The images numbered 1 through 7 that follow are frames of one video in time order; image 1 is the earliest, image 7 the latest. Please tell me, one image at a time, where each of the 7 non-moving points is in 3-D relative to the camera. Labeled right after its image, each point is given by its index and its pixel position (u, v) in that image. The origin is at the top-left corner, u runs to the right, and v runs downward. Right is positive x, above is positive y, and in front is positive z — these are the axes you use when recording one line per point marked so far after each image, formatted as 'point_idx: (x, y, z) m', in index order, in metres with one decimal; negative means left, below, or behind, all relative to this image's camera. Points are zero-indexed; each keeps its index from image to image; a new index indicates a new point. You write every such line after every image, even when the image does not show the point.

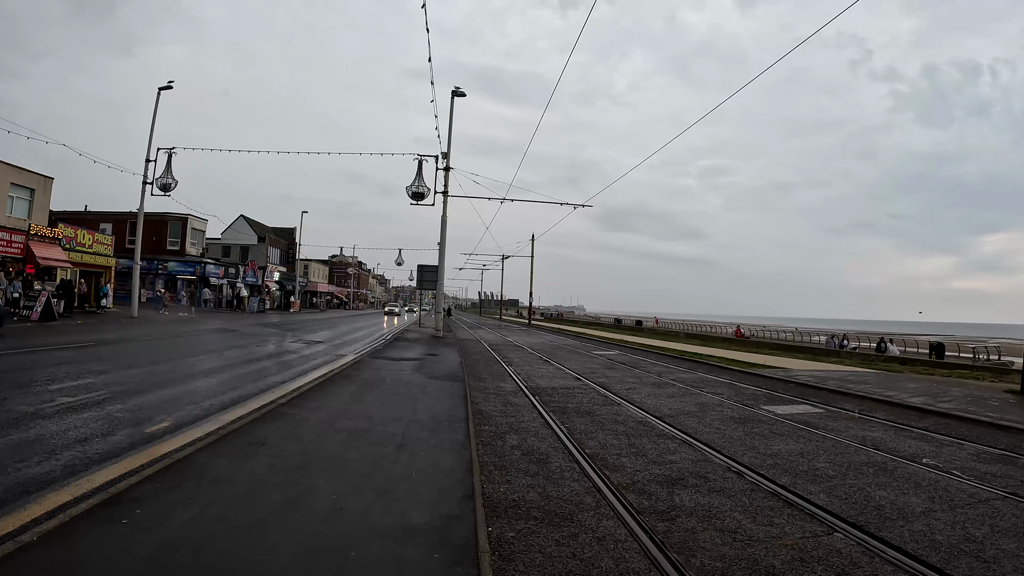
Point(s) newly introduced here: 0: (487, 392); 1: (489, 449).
0: (-0.5, -1.9, +9.6) m
1: (-0.3, -1.9, +6.0) m
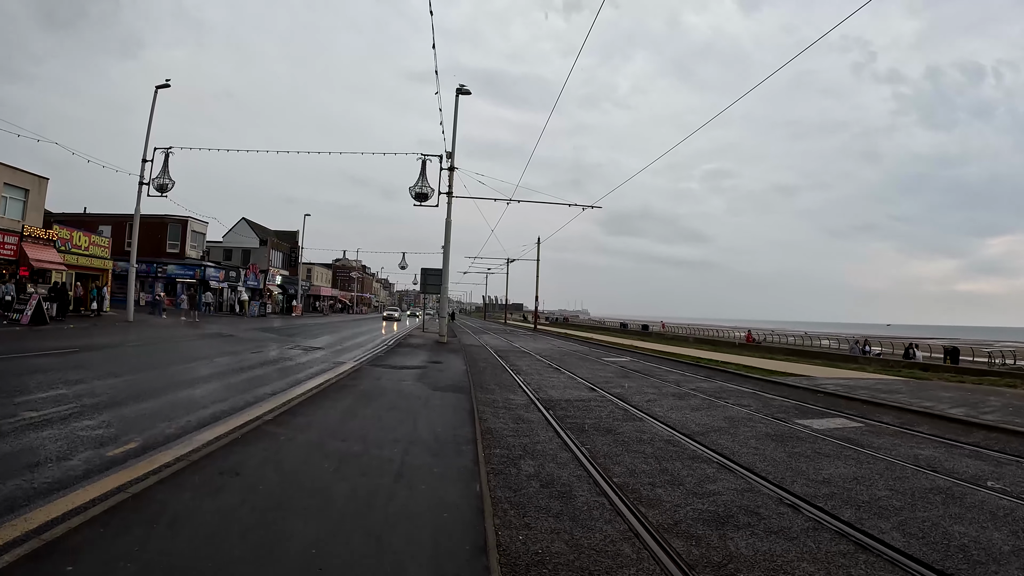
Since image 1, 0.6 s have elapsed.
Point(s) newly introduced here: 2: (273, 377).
0: (-0.3, -2.0, +8.7) m
1: (-0.1, -1.9, +5.1) m
2: (-6.0, -2.1, +13.1) m
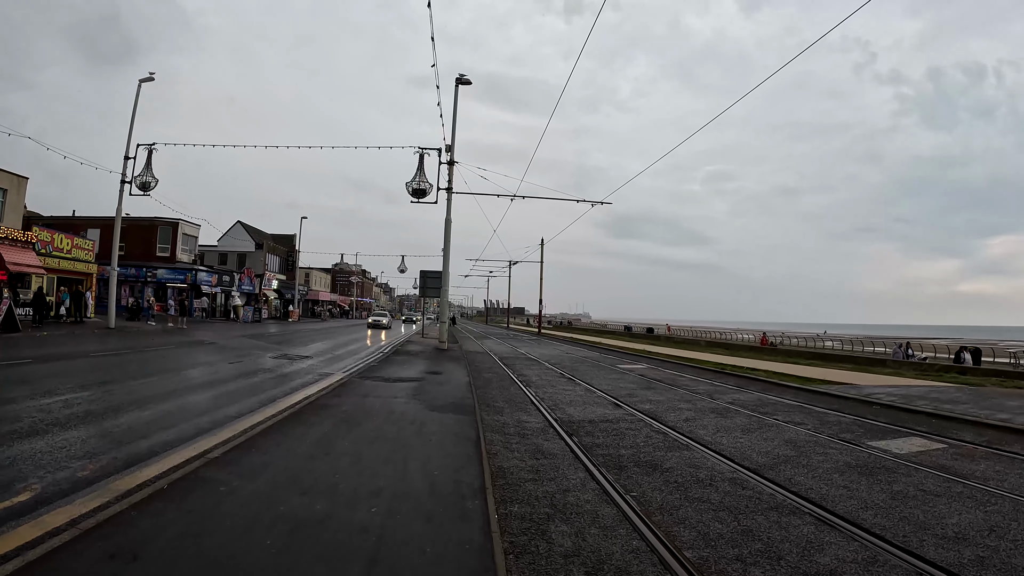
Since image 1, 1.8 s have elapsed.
0: (-0.1, -2.0, +7.0) m
1: (+0.1, -1.8, +3.4) m
2: (-5.8, -2.1, +11.4) m
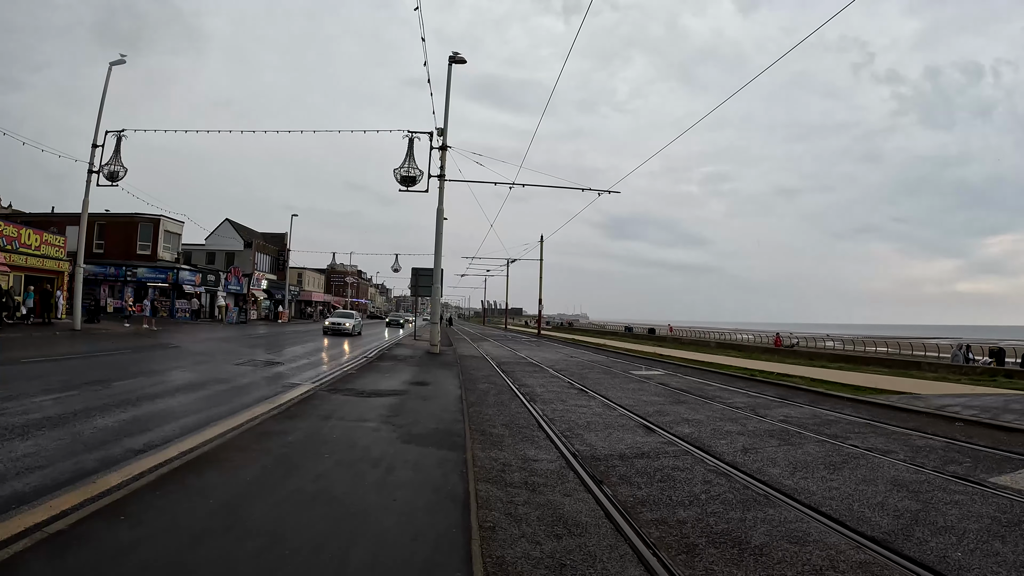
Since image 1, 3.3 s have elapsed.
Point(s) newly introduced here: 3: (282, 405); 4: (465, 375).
0: (-0.1, -1.8, +4.9) m
1: (+0.2, -1.7, +1.3) m
2: (-5.7, -2.0, +9.2) m
3: (-3.7, -1.9, +8.3) m
4: (-1.1, -2.1, +12.6) m
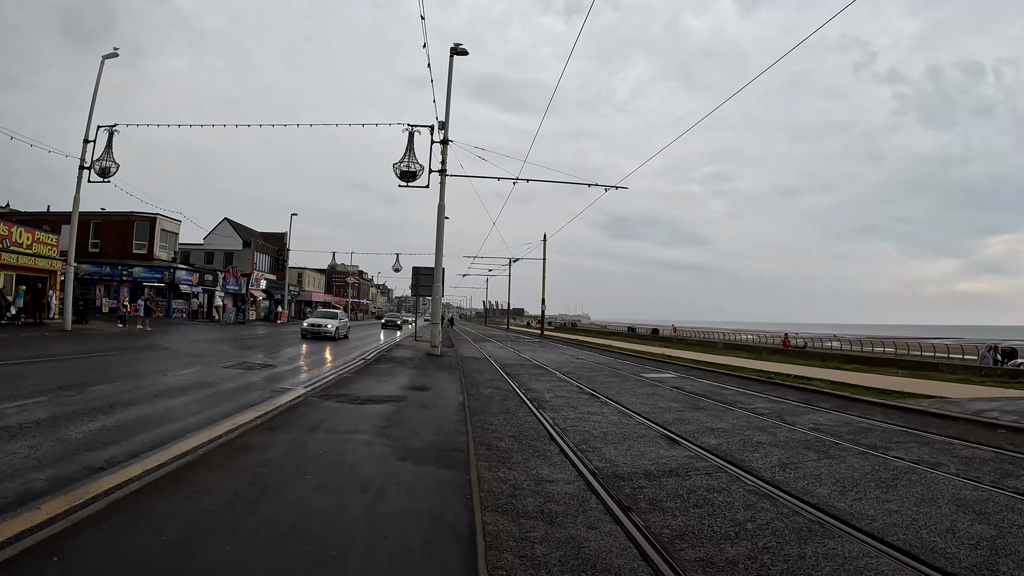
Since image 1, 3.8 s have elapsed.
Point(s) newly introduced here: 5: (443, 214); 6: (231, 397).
0: (+0.1, -1.8, +4.1) m
1: (+0.3, -1.6, +0.5) m
2: (-5.6, -2.0, +8.5) m
3: (-3.6, -1.8, +7.6) m
4: (-1.0, -2.1, +11.9) m
5: (-2.6, +2.8, +19.8) m
6: (-5.1, -2.0, +9.5) m
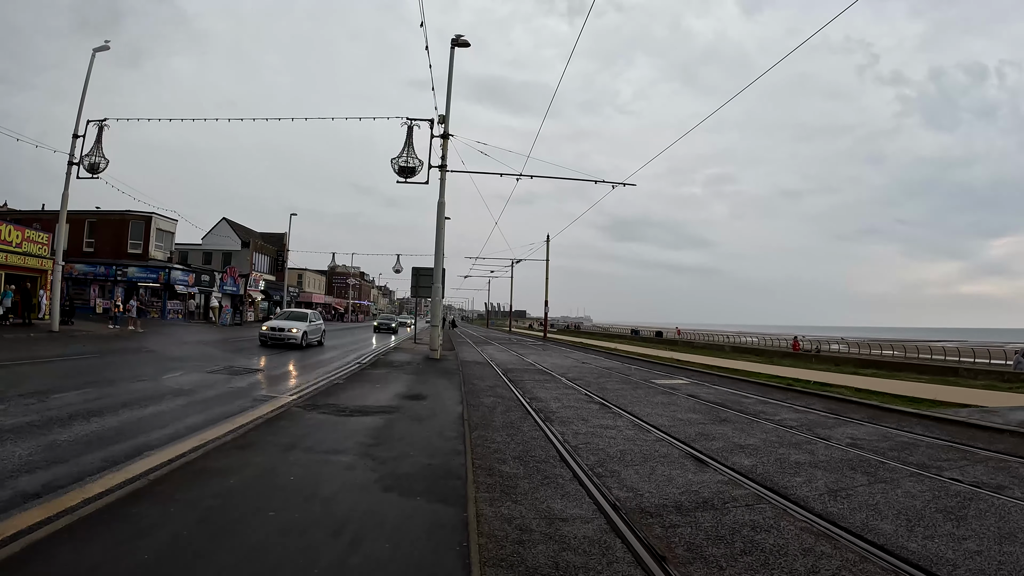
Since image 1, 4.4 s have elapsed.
0: (+0.1, -1.7, +3.3) m
1: (+0.3, -1.6, -0.3) m
2: (-5.6, -1.9, +7.7) m
3: (-3.5, -1.8, +6.8) m
4: (-0.9, -2.1, +11.0) m
5: (-2.5, +2.8, +19.0) m
6: (-5.1, -2.0, +8.7) m
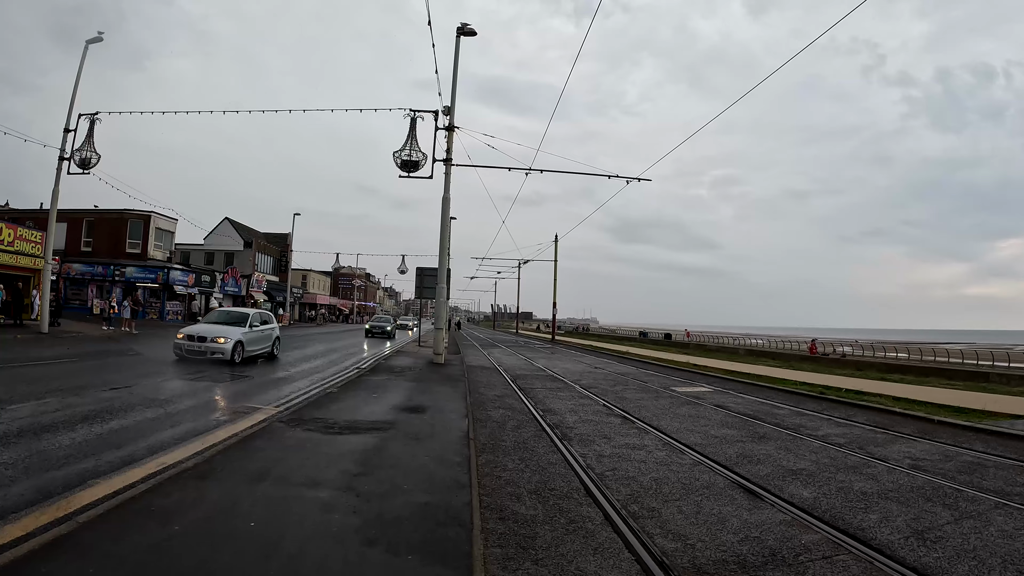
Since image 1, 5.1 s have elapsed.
0: (+0.2, -1.7, +2.3) m
1: (+0.4, -1.6, -1.3) m
2: (-5.4, -1.9, +6.7) m
3: (-3.4, -1.8, +5.8) m
4: (-0.7, -2.1, +10.1) m
5: (-2.2, +2.8, +18.0) m
6: (-4.9, -2.0, +7.7) m
